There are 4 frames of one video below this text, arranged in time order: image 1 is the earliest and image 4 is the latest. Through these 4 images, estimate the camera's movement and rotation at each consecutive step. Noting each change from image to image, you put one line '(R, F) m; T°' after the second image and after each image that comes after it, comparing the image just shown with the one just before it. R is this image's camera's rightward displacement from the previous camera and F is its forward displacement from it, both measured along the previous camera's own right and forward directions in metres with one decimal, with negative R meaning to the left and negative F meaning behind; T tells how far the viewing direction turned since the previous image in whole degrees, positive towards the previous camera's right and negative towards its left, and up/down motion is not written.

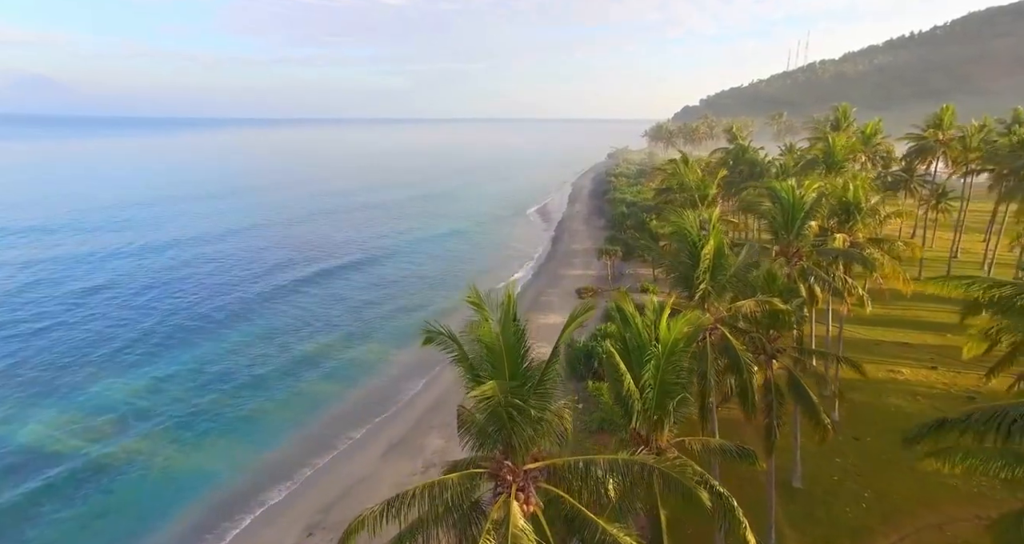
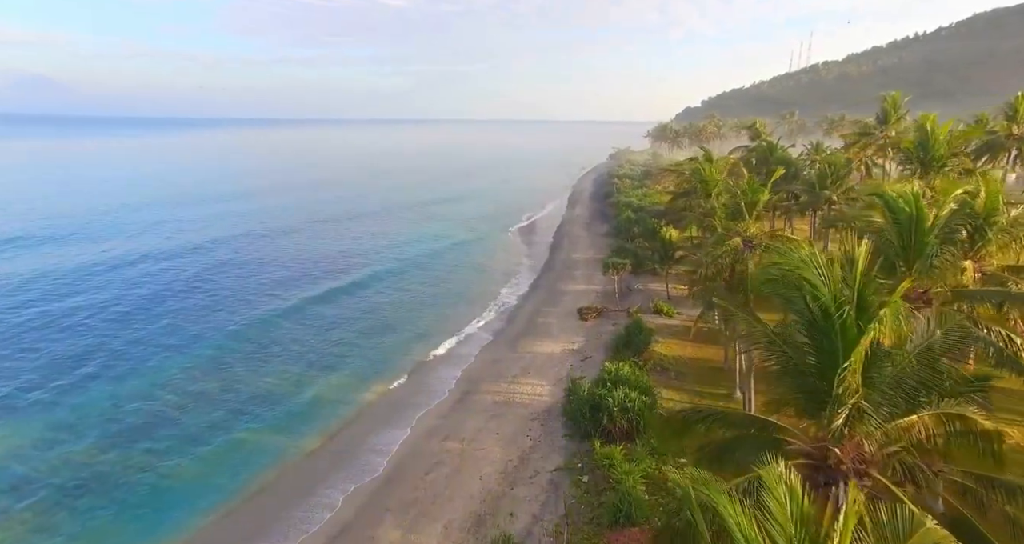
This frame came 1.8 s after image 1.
(+0.6, +6.2) m; 0°
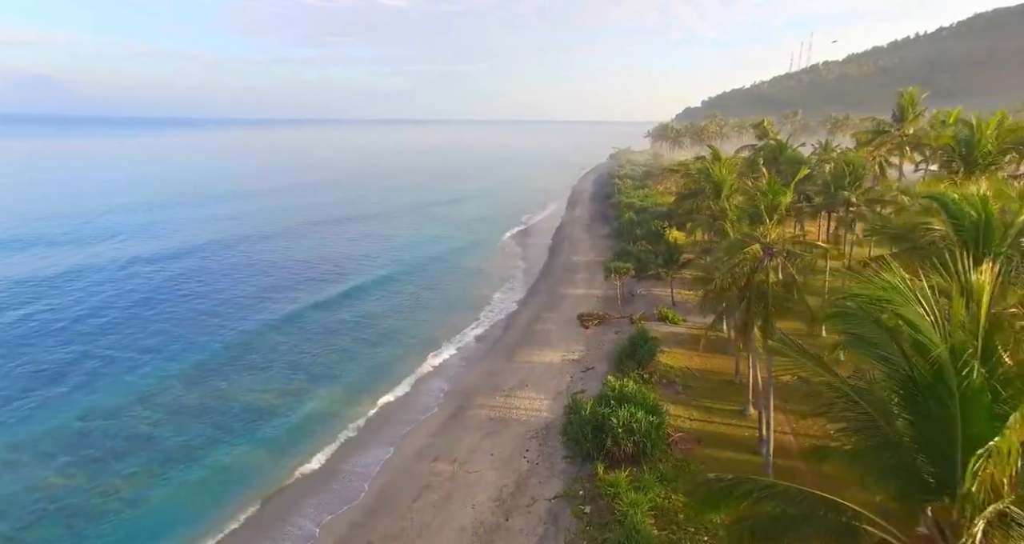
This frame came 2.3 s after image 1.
(+0.2, +1.8) m; 0°
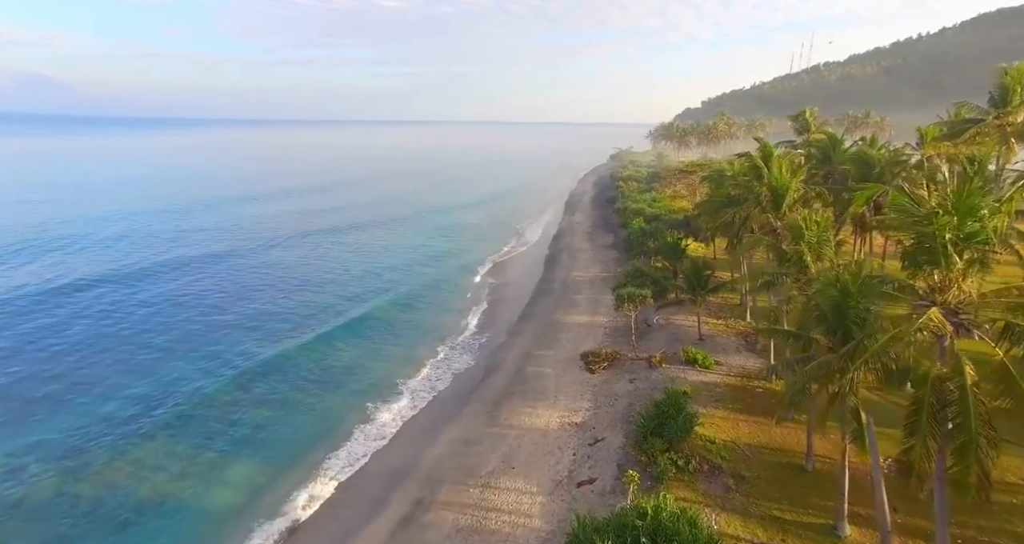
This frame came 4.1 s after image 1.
(+0.6, +7.8) m; 0°
